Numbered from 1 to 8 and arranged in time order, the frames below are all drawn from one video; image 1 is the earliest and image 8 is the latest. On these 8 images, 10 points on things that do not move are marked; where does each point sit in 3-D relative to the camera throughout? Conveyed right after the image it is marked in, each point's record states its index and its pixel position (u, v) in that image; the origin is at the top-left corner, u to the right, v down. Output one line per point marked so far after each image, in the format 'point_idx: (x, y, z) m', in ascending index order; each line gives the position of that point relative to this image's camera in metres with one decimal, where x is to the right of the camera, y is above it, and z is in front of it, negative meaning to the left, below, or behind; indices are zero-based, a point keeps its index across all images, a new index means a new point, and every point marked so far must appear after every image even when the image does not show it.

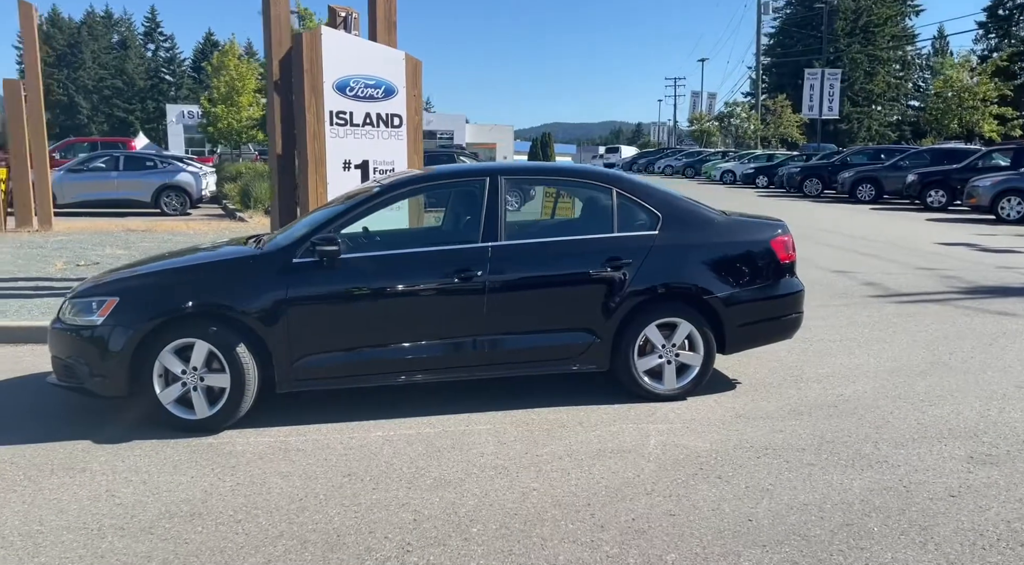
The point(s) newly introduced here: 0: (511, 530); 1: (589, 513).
0: (0.0, -1.1, +3.5) m
1: (+0.4, -1.1, +3.6) m
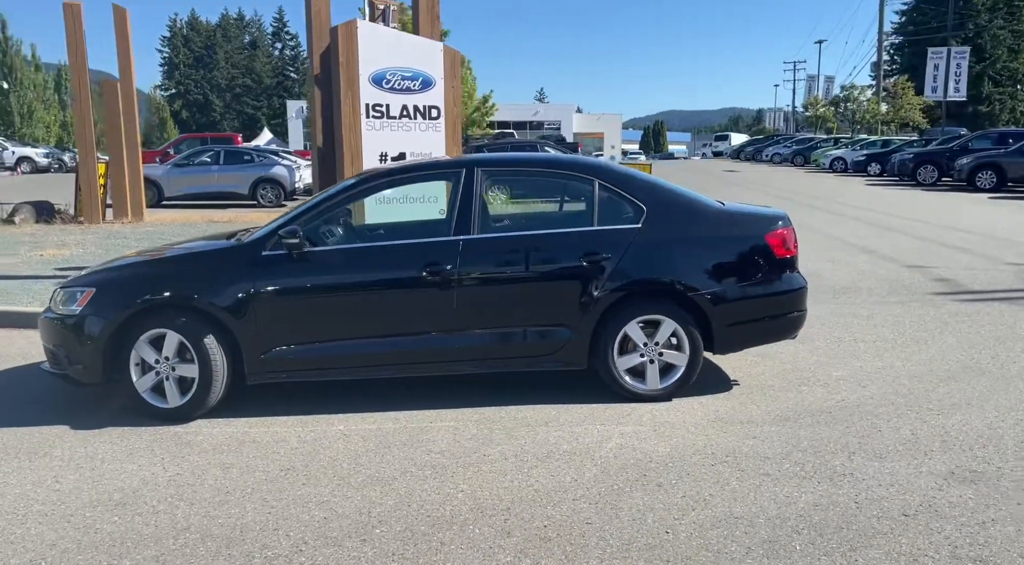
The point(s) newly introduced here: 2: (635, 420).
0: (-0.4, -1.1, +3.4) m
1: (0.0, -1.0, +3.5) m
2: (+0.8, -0.9, +5.0) m
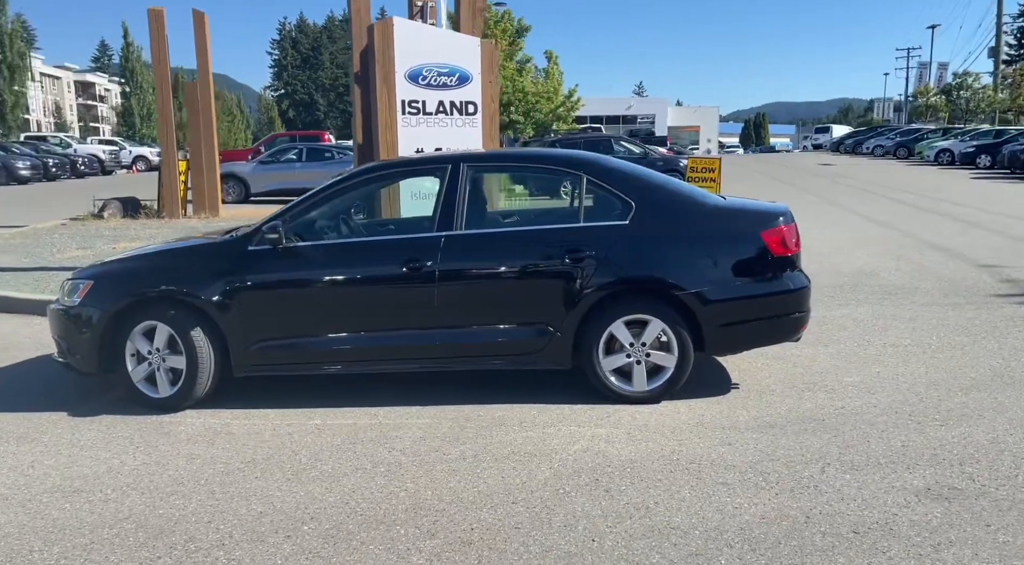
0: (-0.7, -1.0, +3.4) m
1: (-0.3, -1.0, +3.4) m
2: (+0.6, -0.8, +4.8) m
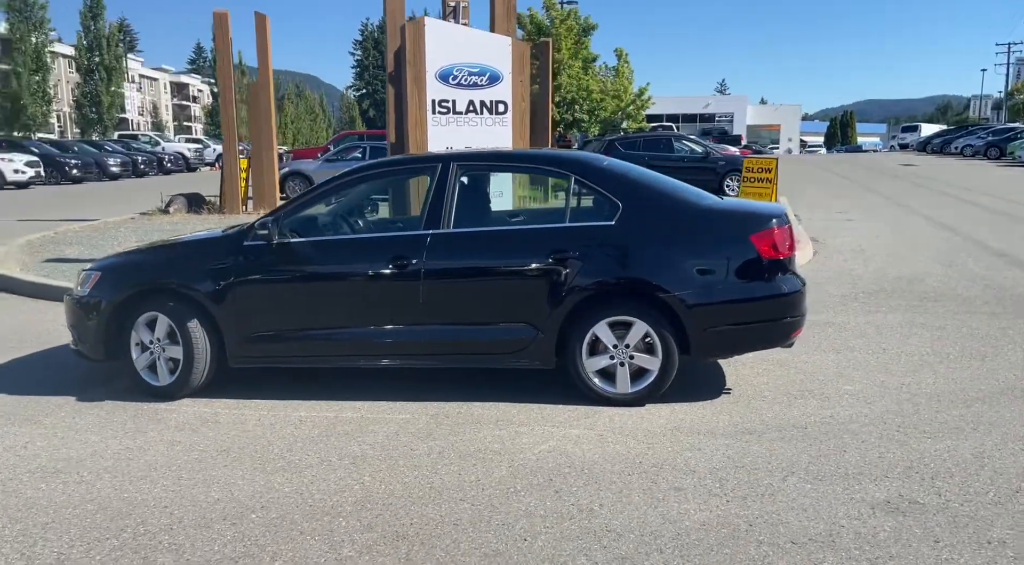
0: (-1.0, -1.0, +3.5) m
1: (-0.6, -1.0, +3.5) m
2: (+0.5, -0.8, +4.8) m
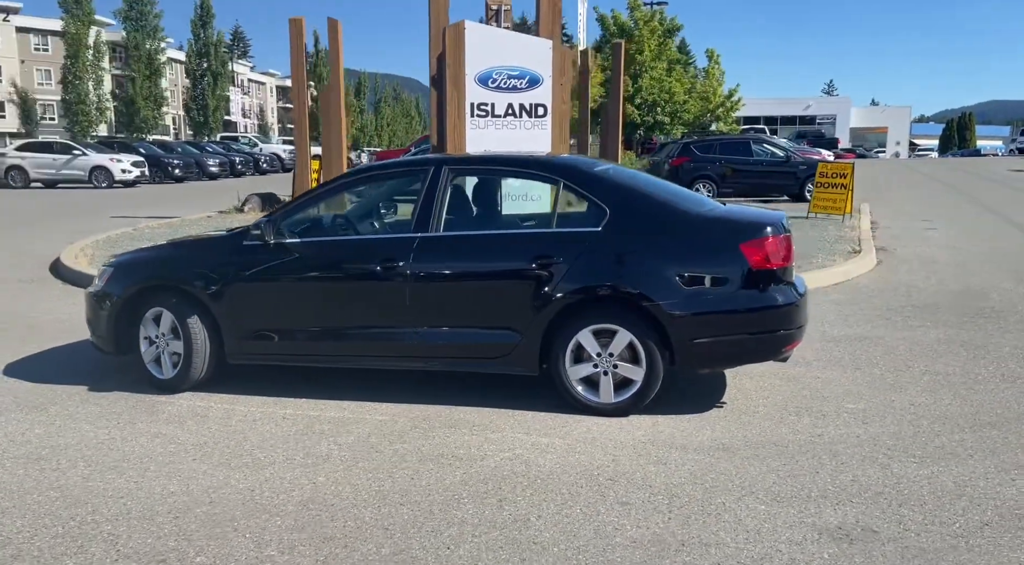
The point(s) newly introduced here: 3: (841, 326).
0: (-1.2, -1.0, +3.5) m
1: (-0.9, -1.0, +3.5) m
2: (+0.3, -0.9, +4.8) m
3: (+3.5, -0.4, +8.3) m
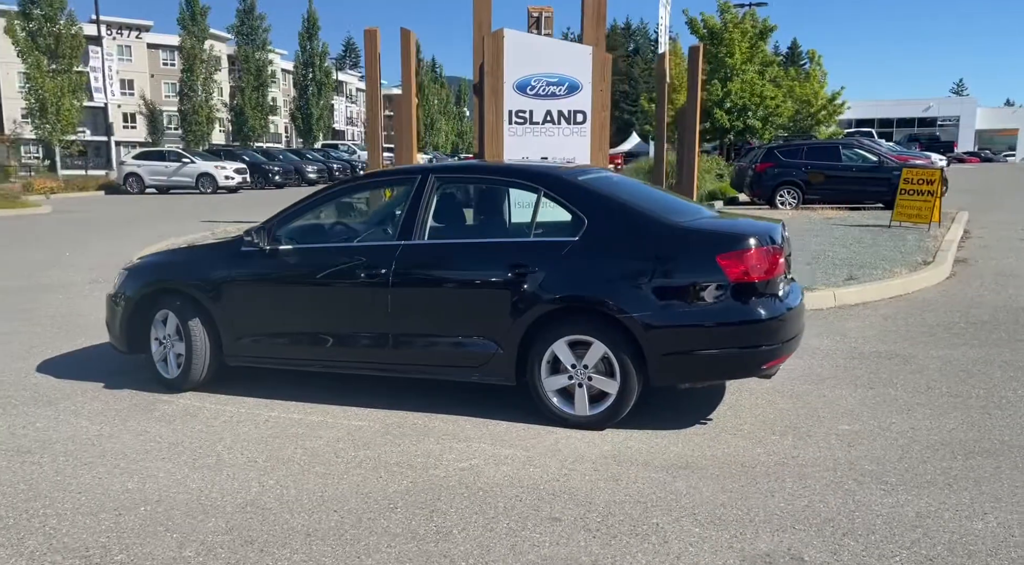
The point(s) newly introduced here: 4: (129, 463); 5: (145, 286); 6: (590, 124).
0: (-1.6, -1.1, +3.7) m
1: (-1.2, -1.1, +3.6) m
2: (+0.1, -0.9, +4.7) m
3: (+3.7, -0.6, +7.9) m
4: (-2.1, -1.0, +4.3) m
5: (-2.7, 0.0, +6.0) m
6: (+1.1, +2.2, +11.1) m
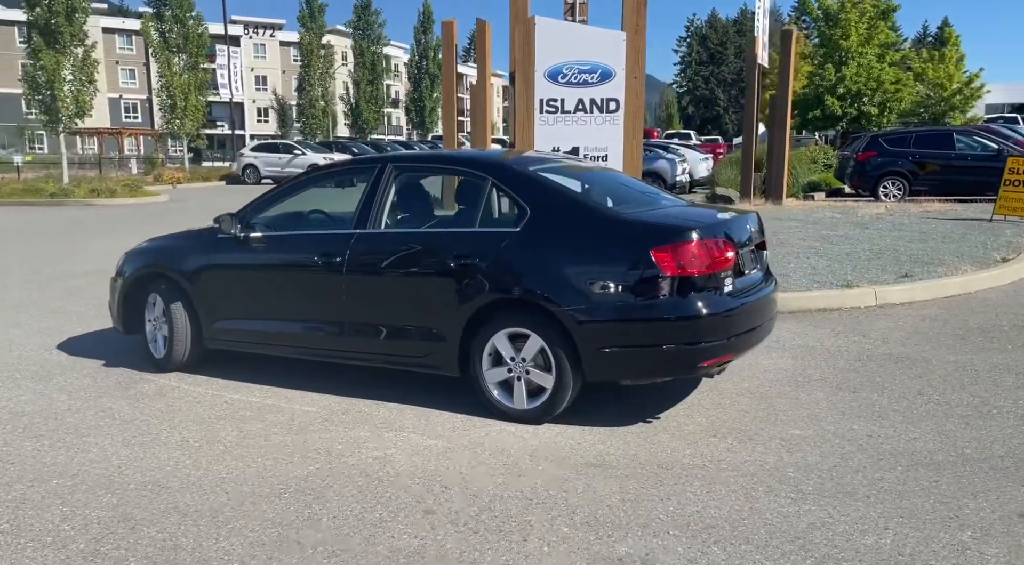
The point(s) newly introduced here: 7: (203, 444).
0: (-2.1, -1.0, +3.9) m
1: (-1.7, -1.0, +3.8) m
2: (-0.3, -0.9, +4.7) m
3: (+3.6, -0.6, +7.4) m
4: (-2.5, -0.9, +4.6) m
5: (-3.0, +0.1, +6.3) m
6: (+1.5, +2.3, +10.9) m
7: (-1.8, -0.9, +4.5) m
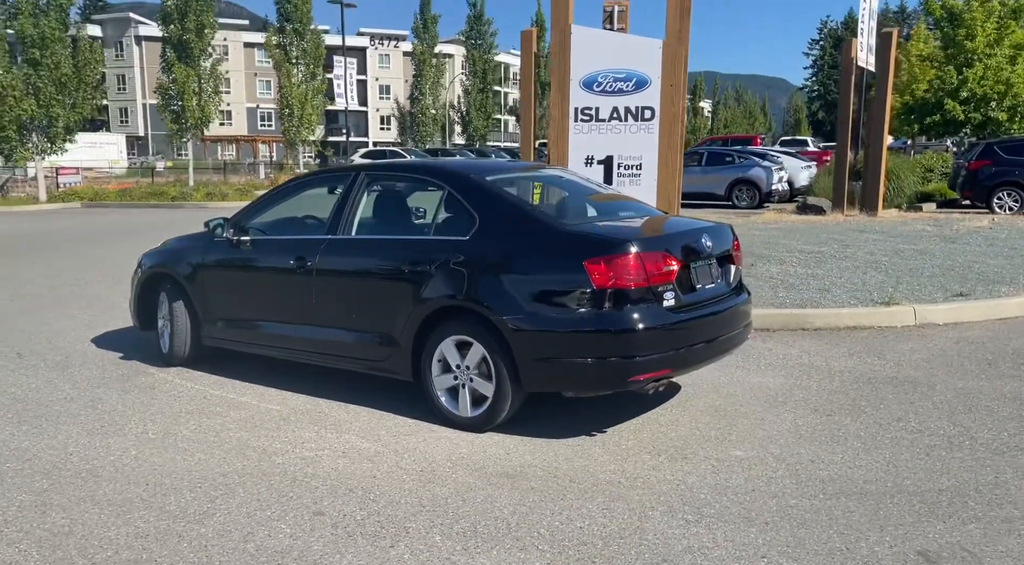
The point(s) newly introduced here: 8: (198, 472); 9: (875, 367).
0: (-2.6, -1.0, +4.2) m
1: (-2.2, -1.0, +4.1) m
2: (-0.7, -0.9, +4.8) m
3: (+3.6, -0.7, +7.0) m
4: (-2.9, -0.9, +5.0) m
5: (-3.1, +0.1, +6.7) m
6: (+2.0, +2.2, +10.7) m
7: (-2.1, -0.9, +4.8) m
8: (-1.6, -1.0, +4.2) m
9: (+3.0, -0.7, +6.9) m
